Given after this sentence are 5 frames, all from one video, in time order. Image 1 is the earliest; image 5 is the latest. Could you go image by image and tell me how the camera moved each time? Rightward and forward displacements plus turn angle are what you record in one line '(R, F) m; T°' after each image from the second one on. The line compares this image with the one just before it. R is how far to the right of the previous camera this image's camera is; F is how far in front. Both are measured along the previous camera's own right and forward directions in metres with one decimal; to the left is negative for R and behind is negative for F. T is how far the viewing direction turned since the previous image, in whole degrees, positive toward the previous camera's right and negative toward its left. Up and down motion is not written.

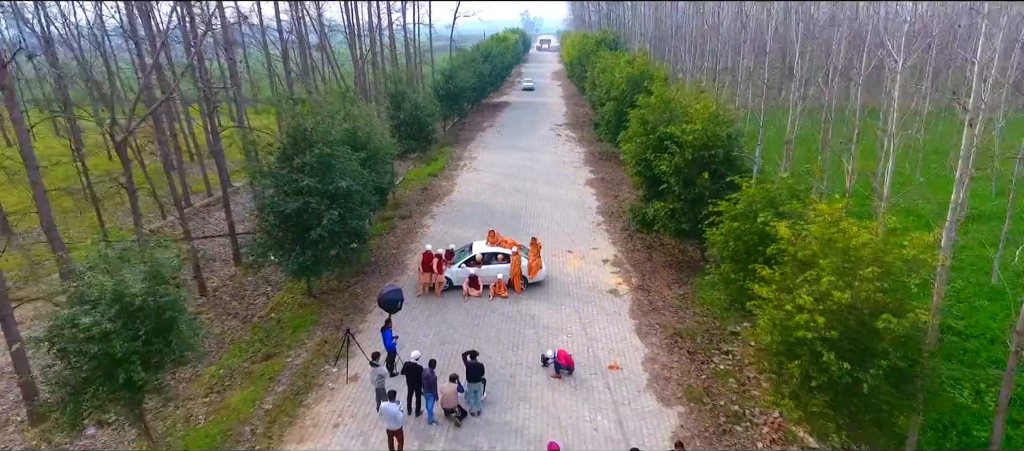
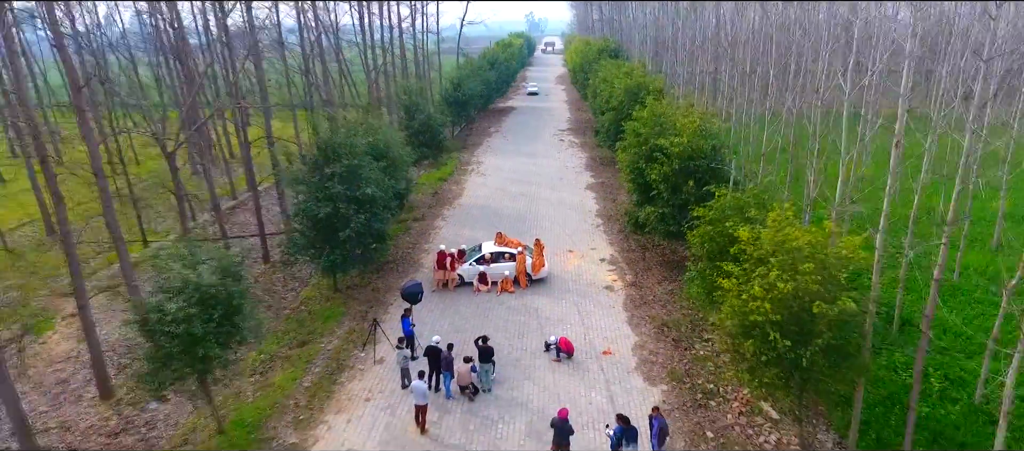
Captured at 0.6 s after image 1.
(0.0, -1.3) m; 0°
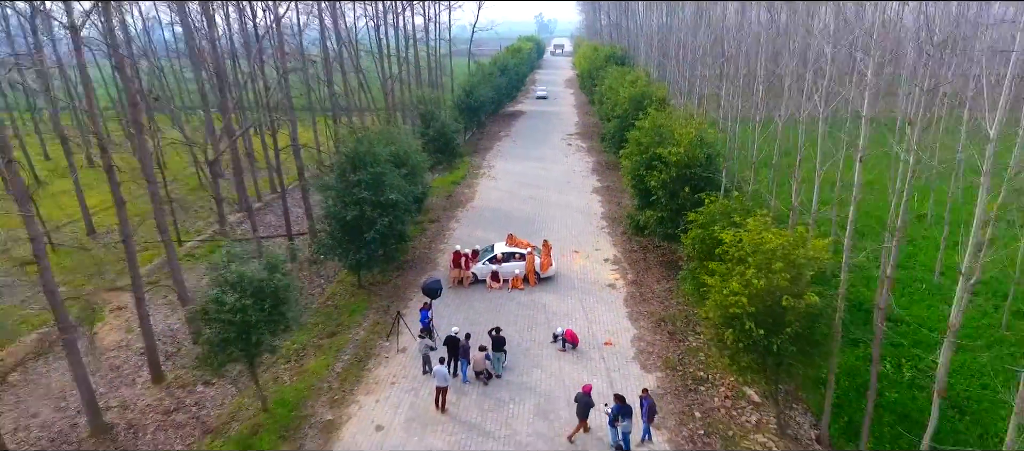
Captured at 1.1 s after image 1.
(0.0, -1.1) m; -1°
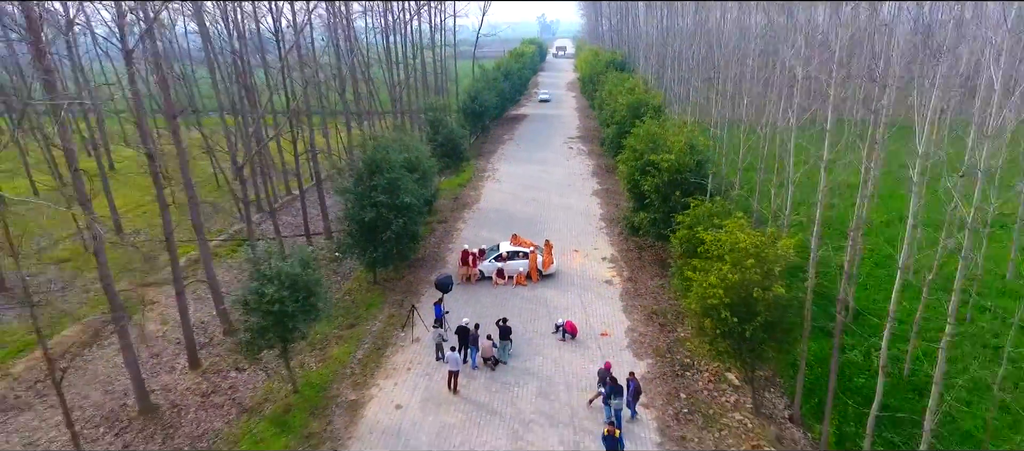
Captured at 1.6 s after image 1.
(0.0, -1.1) m; 0°
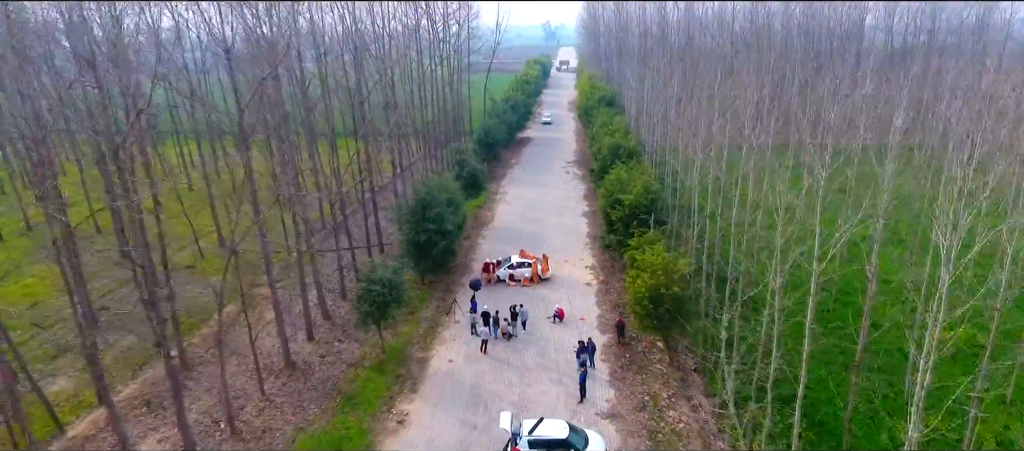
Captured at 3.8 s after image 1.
(-0.1, -6.4) m; 0°
